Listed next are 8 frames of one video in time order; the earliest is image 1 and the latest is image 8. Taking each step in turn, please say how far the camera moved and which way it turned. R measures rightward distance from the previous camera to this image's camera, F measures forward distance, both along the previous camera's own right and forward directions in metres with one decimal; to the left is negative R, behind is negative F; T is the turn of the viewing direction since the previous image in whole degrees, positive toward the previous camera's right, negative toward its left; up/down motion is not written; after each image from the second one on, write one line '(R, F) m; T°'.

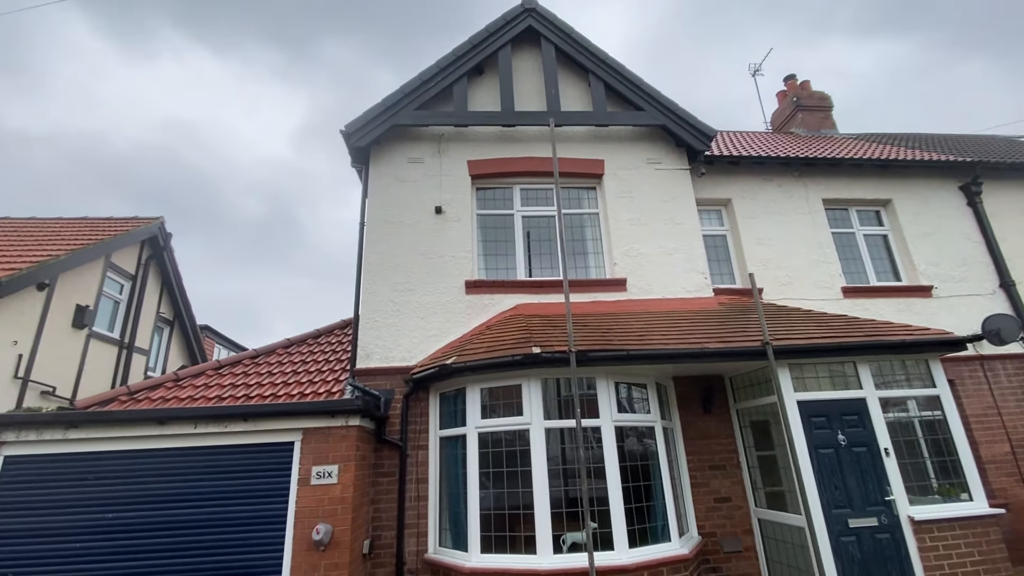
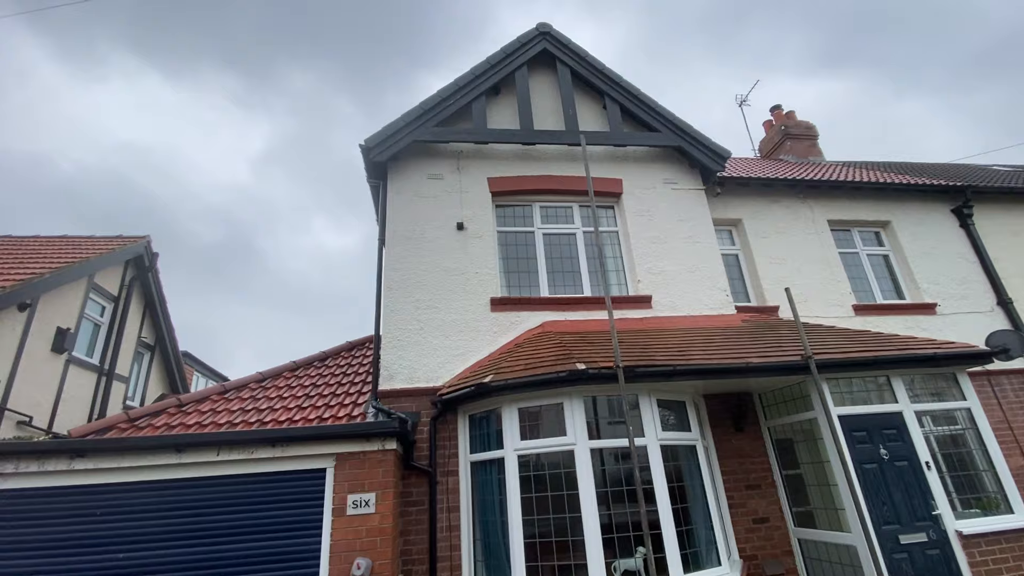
(-0.8, +0.2) m; +3°
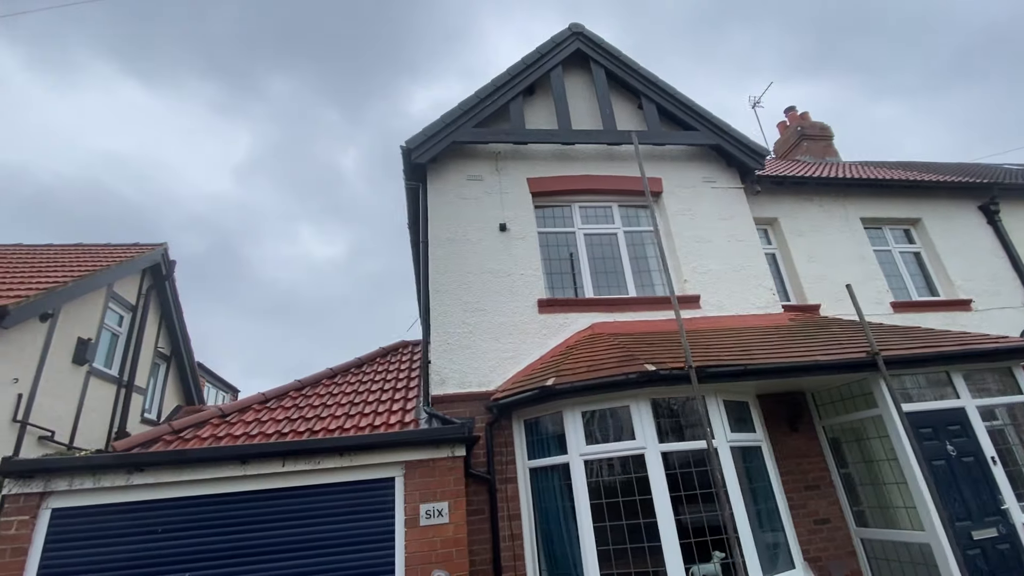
(-0.9, +0.1) m; +1°
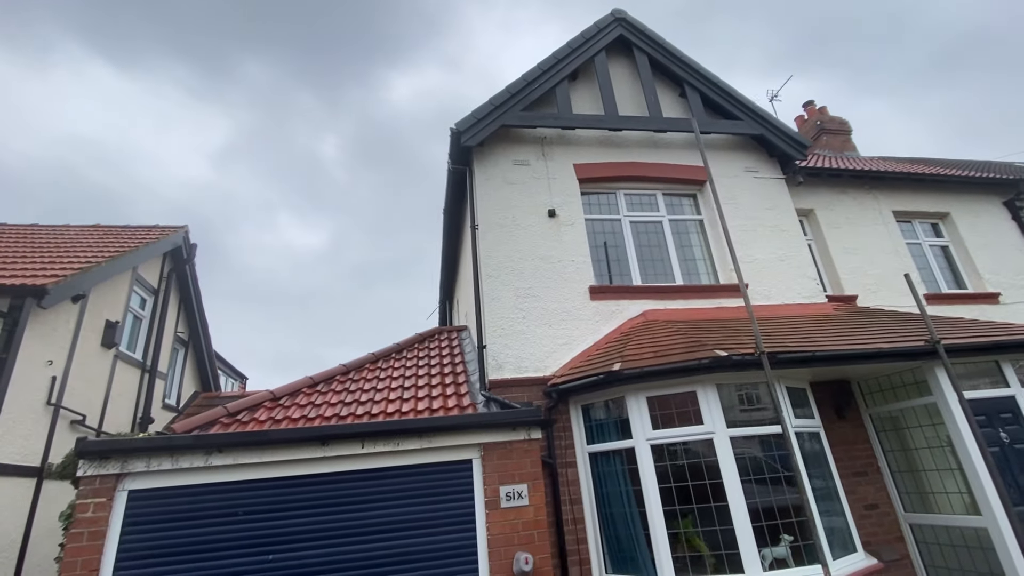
(-0.9, +0.1) m; +1°
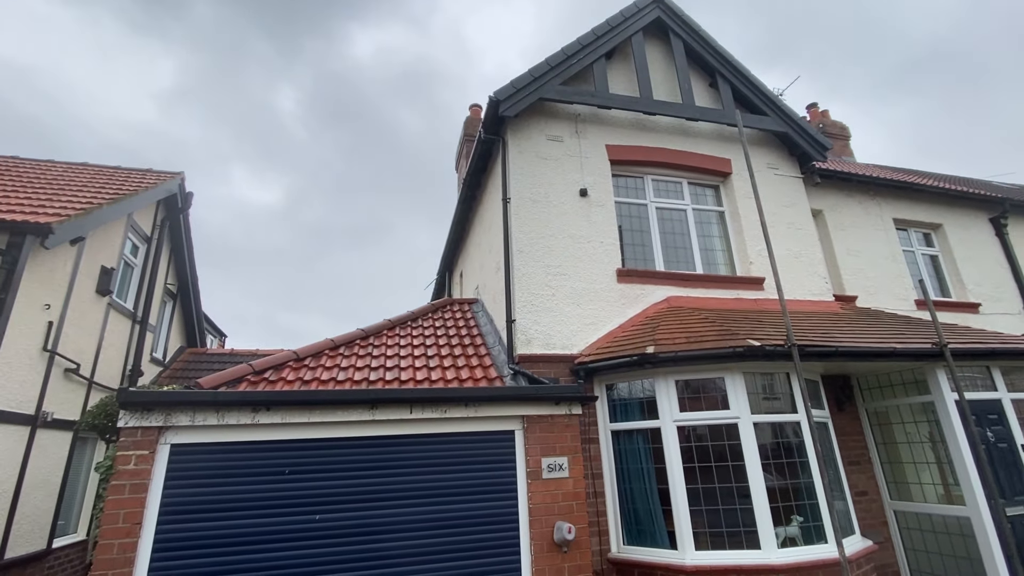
(-0.9, 0.0) m; +4°
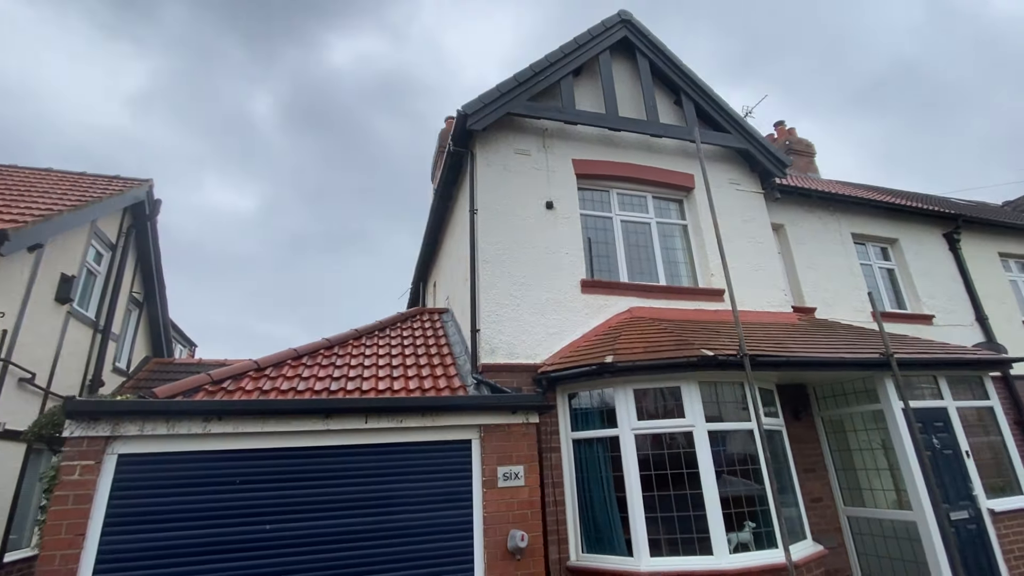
(+0.3, -0.1) m; +2°
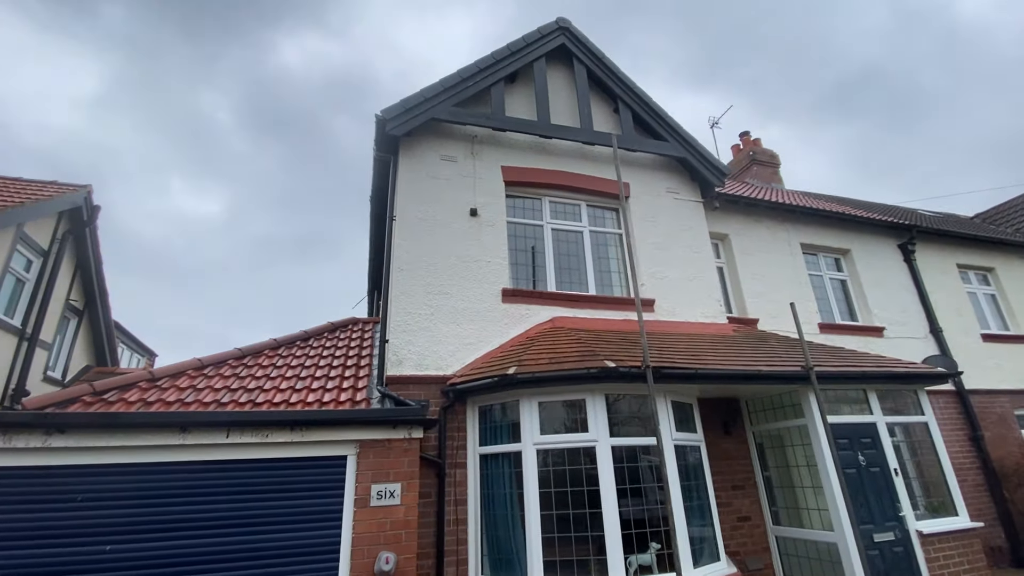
(+1.2, +0.2) m; 0°
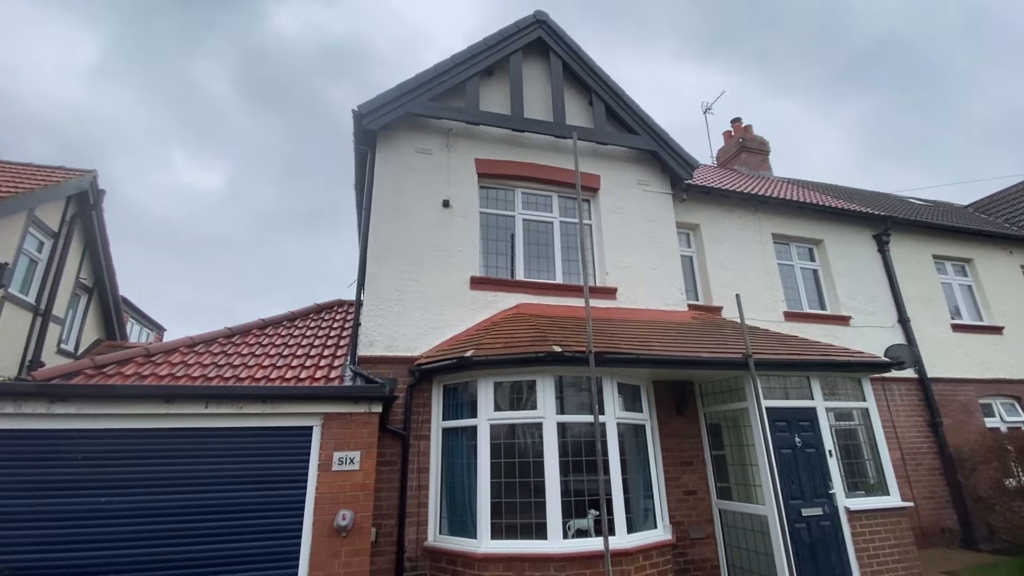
(+0.7, -0.5) m; -1°
